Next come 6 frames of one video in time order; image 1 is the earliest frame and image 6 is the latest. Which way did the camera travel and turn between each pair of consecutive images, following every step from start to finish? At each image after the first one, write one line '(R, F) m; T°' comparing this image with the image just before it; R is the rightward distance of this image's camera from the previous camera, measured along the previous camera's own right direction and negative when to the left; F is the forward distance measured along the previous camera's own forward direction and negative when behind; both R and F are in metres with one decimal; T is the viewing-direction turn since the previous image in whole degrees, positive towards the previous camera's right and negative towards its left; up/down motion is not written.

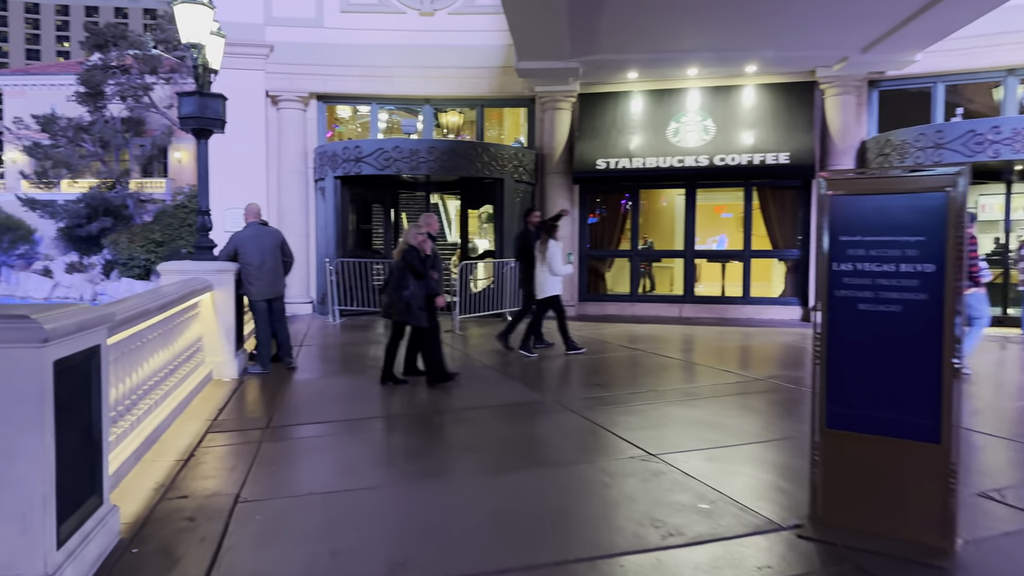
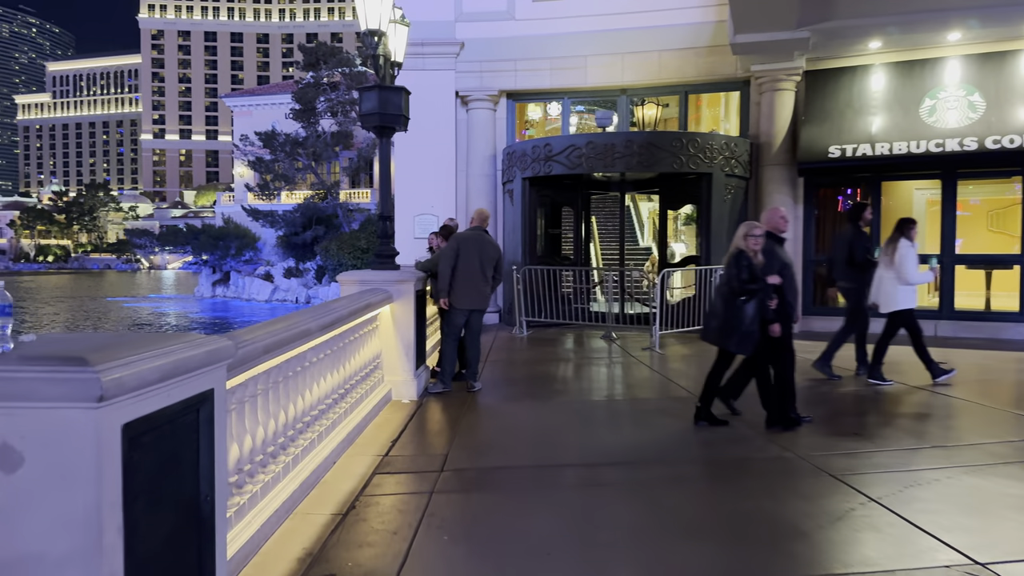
(-0.3, +1.3) m; -14°
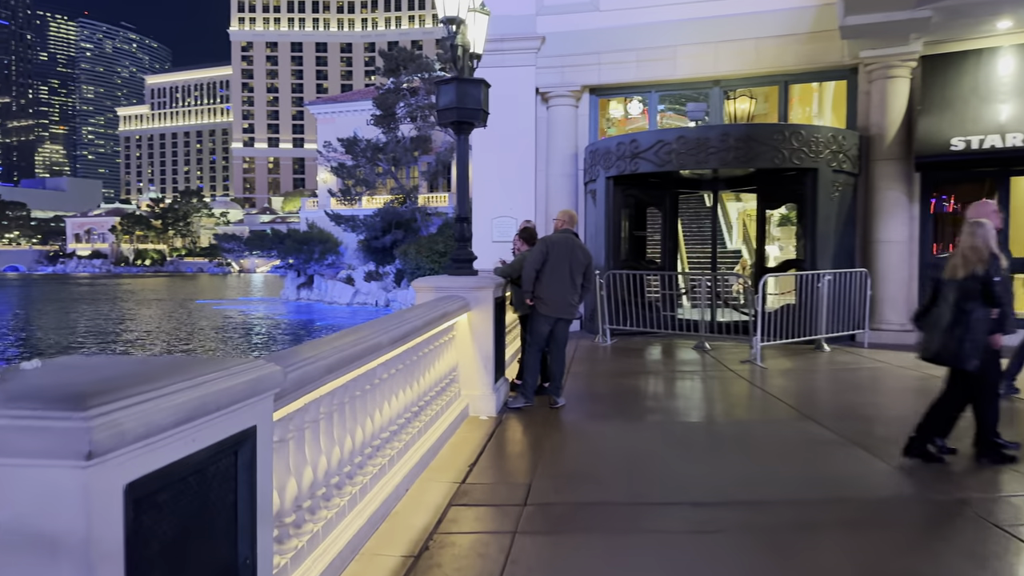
(-0.1, +0.6) m; -6°
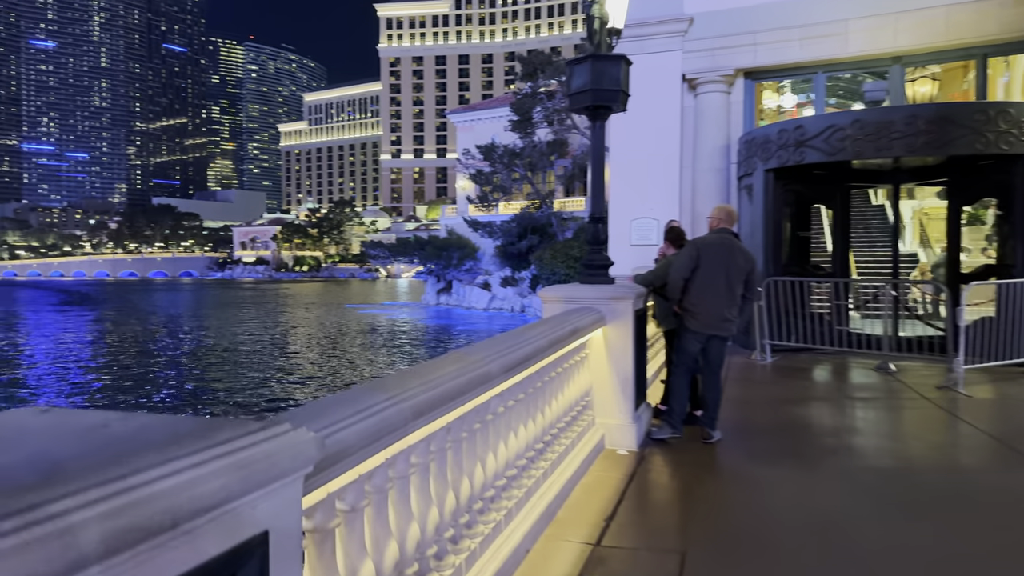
(-0.1, +1.0) m; -10°
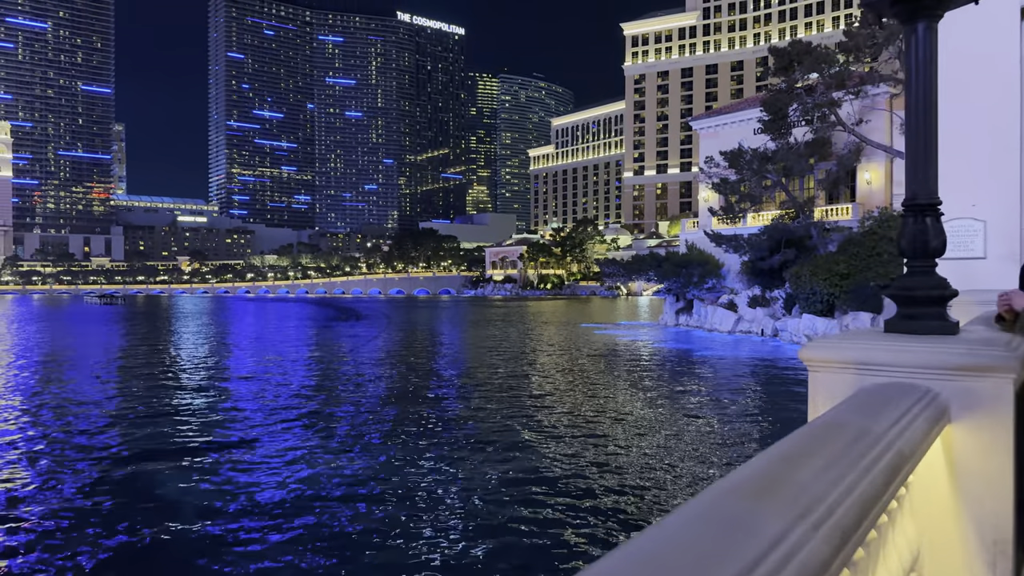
(0.0, +2.6) m; -18°
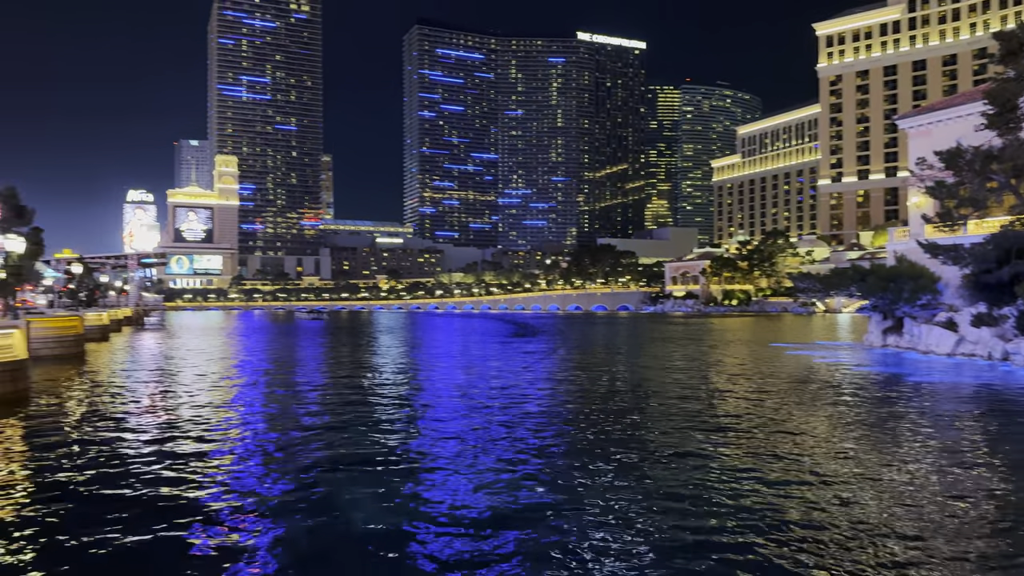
(0.0, +0.7) m; -13°
